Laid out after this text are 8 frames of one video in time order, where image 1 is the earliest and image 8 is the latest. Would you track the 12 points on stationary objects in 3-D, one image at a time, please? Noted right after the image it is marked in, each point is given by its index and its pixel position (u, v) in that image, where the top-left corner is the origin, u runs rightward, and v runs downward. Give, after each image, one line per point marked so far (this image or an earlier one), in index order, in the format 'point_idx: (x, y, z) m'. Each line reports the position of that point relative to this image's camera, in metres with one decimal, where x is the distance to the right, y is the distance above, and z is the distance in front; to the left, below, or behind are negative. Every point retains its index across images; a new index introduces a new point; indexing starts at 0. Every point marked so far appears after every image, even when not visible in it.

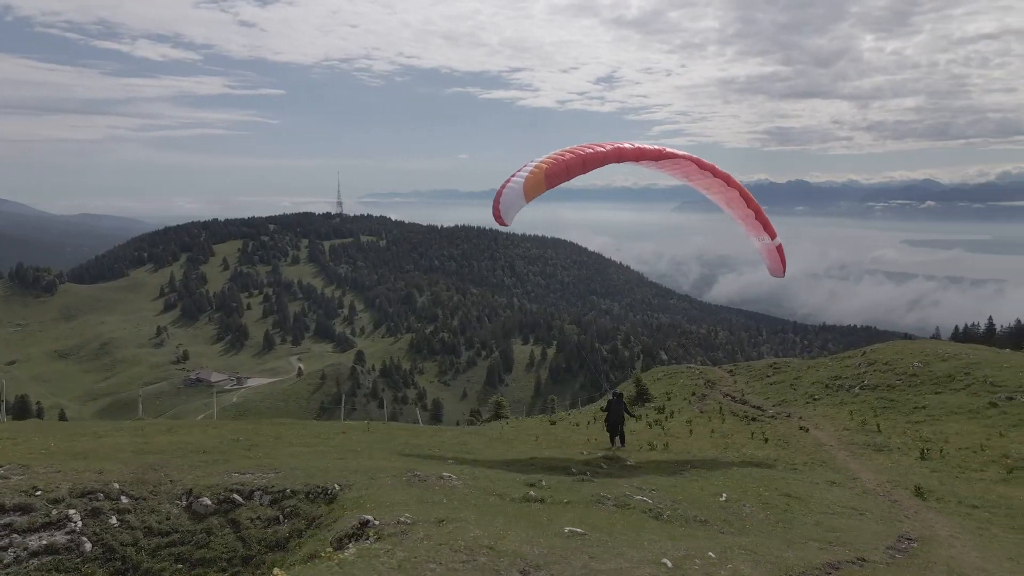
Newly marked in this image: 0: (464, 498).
0: (-0.7, -3.0, +8.9) m
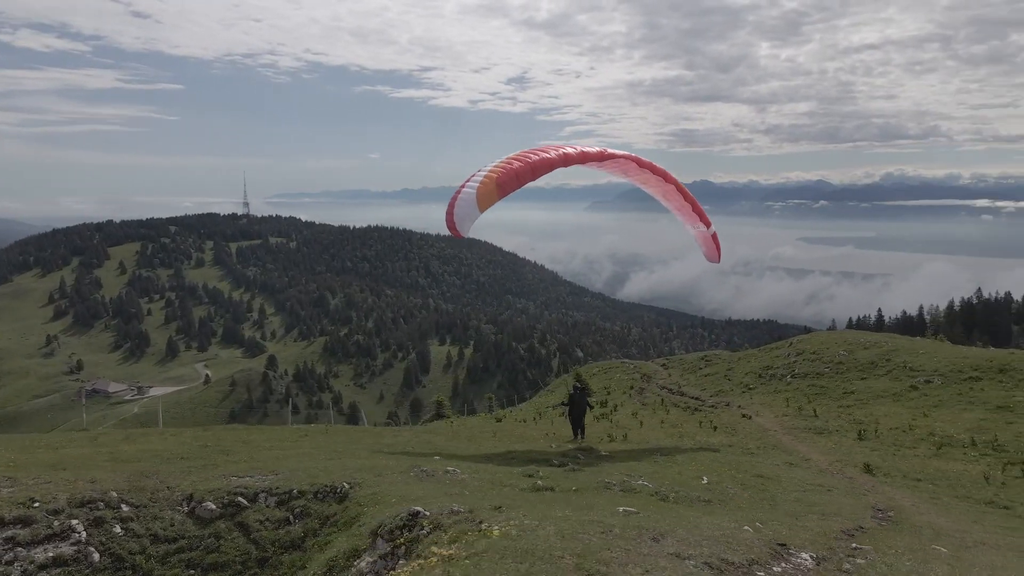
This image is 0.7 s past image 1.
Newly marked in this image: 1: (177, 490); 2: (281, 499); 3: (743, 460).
0: (-0.5, -3.0, +9.1) m
1: (-5.1, -3.1, +9.3) m
2: (-3.5, -3.2, +9.2) m
3: (+6.3, -4.7, +16.8) m
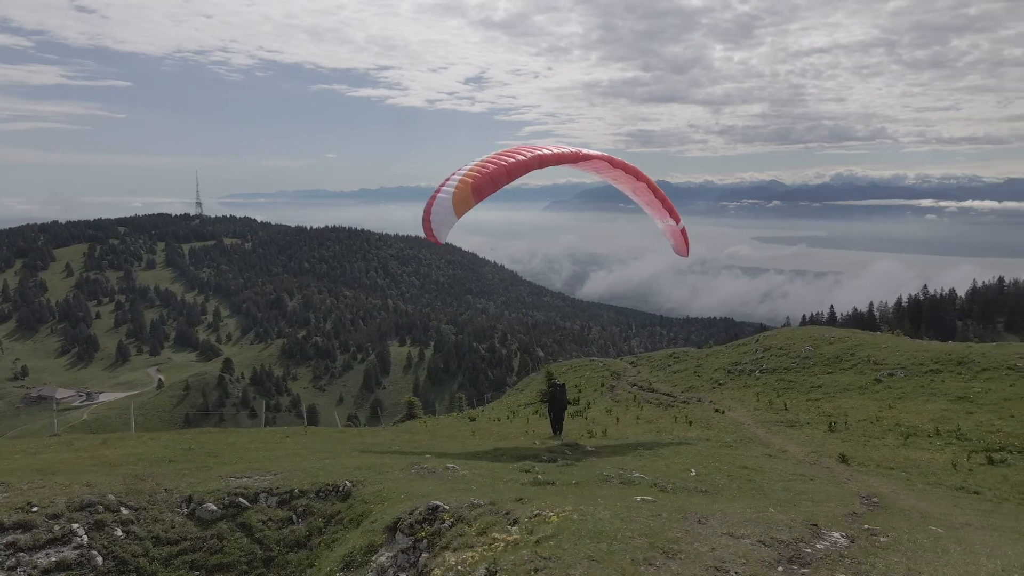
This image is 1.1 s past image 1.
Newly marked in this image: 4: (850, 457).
0: (-0.4, -2.9, +9.2) m
1: (-5.0, -3.0, +9.1) m
2: (-3.5, -3.2, +9.2) m
3: (+6.0, -4.6, +17.3) m
4: (+9.2, -4.6, +16.6) m
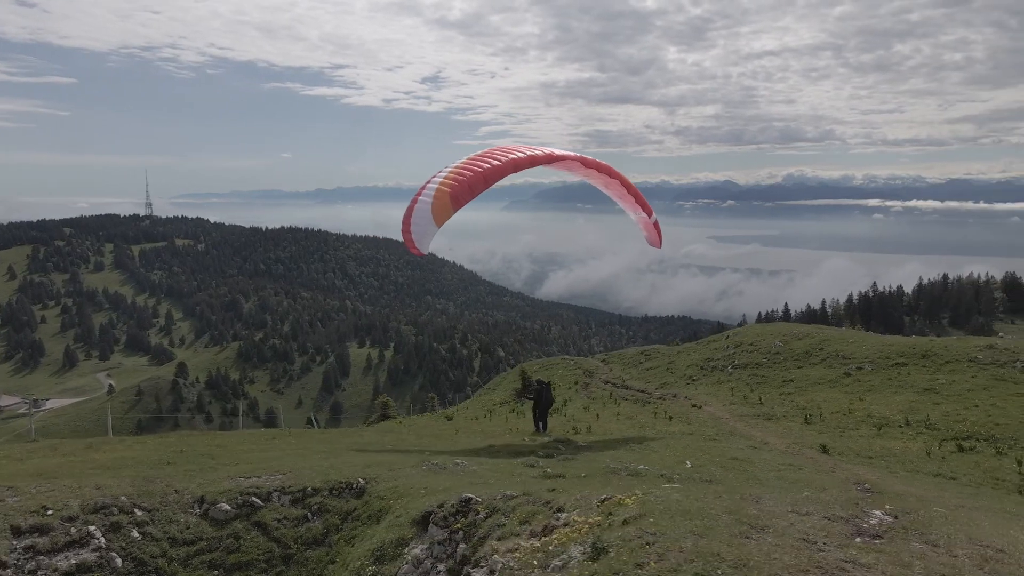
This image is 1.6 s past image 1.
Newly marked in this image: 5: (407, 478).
0: (-0.3, -2.9, +9.3) m
1: (-4.8, -3.0, +9.1) m
2: (-3.3, -3.1, +9.2) m
3: (+5.7, -4.6, +17.8) m
4: (+9.0, -4.5, +17.3) m
5: (-1.6, -2.9, +9.4) m
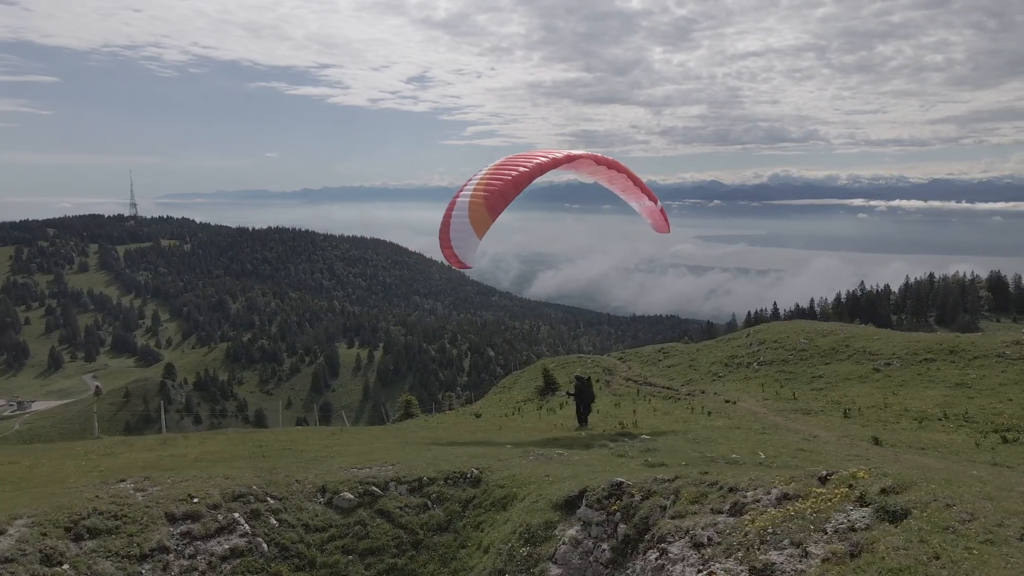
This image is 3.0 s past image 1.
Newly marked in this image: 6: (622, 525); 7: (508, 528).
0: (+1.4, -2.8, +9.7) m
1: (-3.1, -3.0, +9.4) m
2: (-1.6, -3.1, +9.5) m
3: (+7.4, -4.5, +18.1) m
4: (+10.7, -4.4, +17.6) m
5: (+0.1, -2.8, +9.7) m
6: (+1.1, -2.6, +6.6) m
7: (-0.1, -3.1, +7.9) m
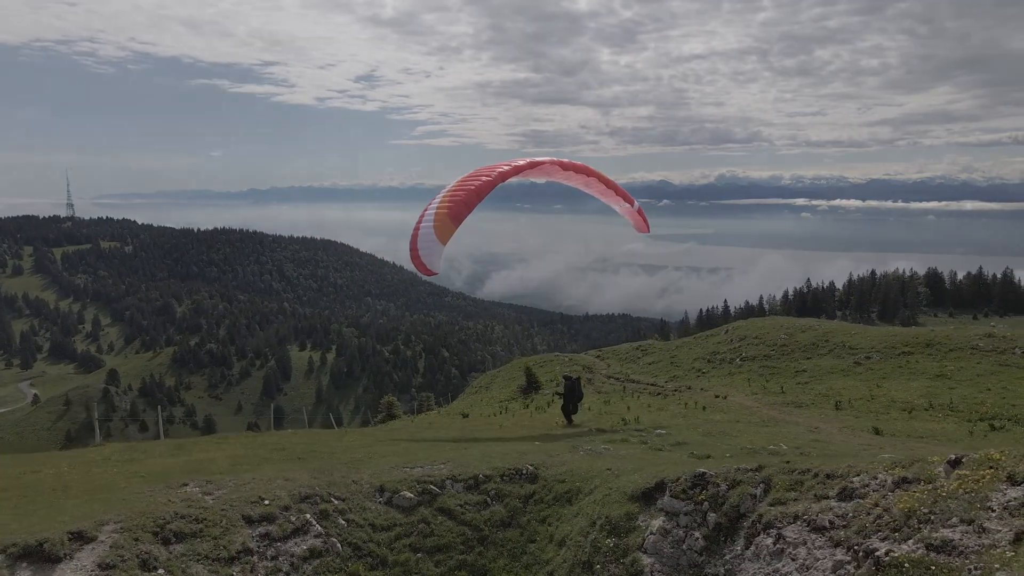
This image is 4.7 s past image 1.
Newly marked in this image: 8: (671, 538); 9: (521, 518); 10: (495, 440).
0: (+2.3, -2.8, +9.9) m
1: (-2.2, -3.0, +9.4) m
2: (-0.7, -3.1, +9.6) m
3: (+7.9, -4.4, +18.7) m
4: (+11.1, -4.2, +18.4) m
5: (+1.0, -2.8, +9.9) m
6: (+2.2, -2.5, +6.8) m
7: (+0.9, -3.1, +8.1) m
8: (+1.8, -2.8, +6.9) m
9: (+0.1, -3.4, +8.9) m
10: (-0.2, -3.4, +13.5) m
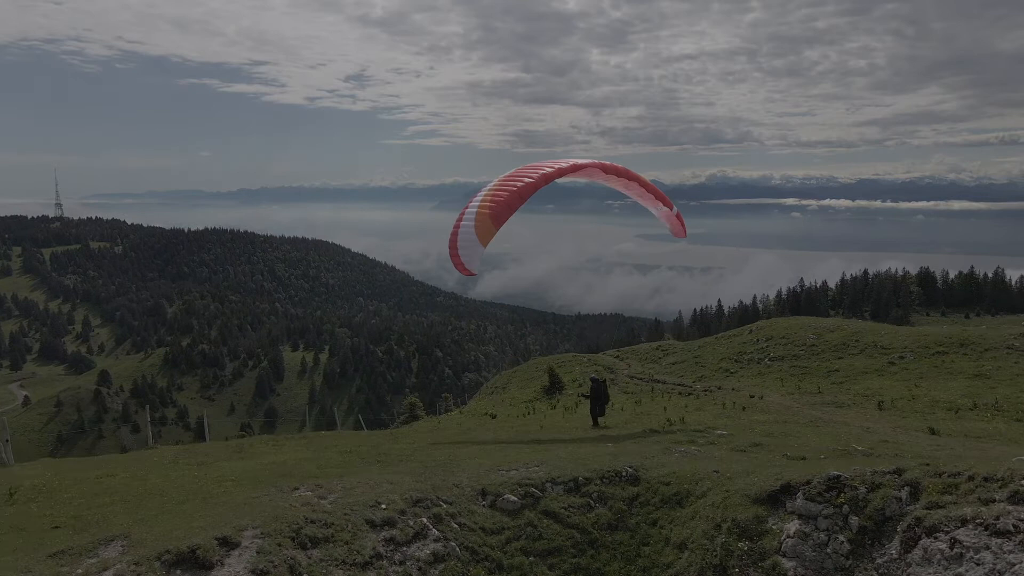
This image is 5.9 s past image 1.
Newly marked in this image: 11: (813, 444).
0: (+3.9, -2.8, +9.8) m
1: (-0.7, -3.0, +9.3) m
2: (+0.9, -3.1, +9.6) m
3: (+9.5, -4.4, +18.6) m
4: (+12.8, -4.2, +18.2) m
5: (+2.5, -2.8, +9.8) m
6: (+3.7, -2.6, +6.8) m
7: (+2.5, -3.1, +8.0) m
8: (+3.3, -2.8, +6.9) m
9: (+1.7, -3.4, +8.9) m
10: (+1.4, -3.4, +13.4) m
11: (+6.5, -3.3, +13.1) m
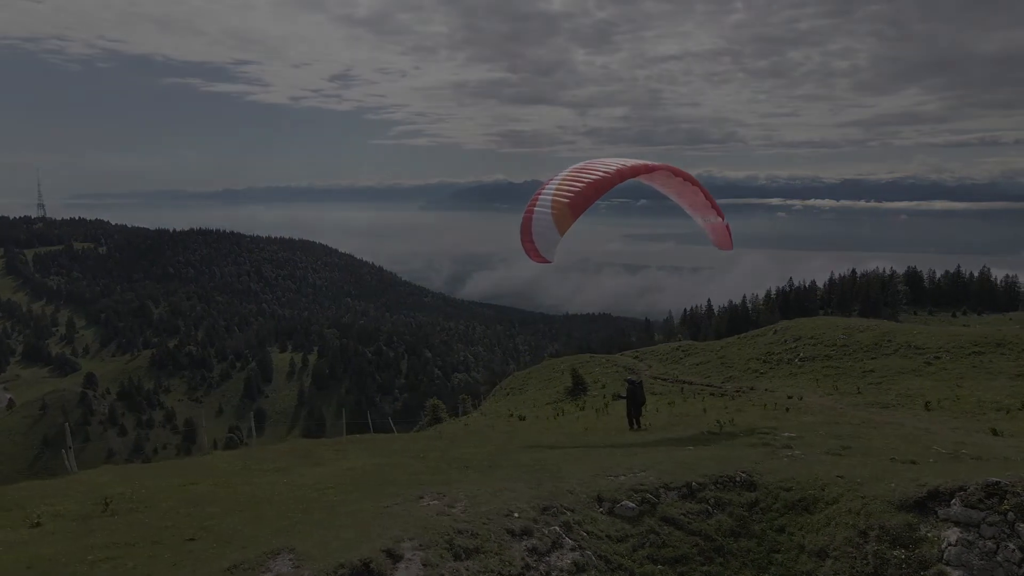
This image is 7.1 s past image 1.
0: (+5.6, -2.8, +9.7) m
1: (+1.1, -3.1, +9.2) m
2: (+2.6, -3.1, +9.4) m
3: (+11.3, -4.4, +18.4) m
4: (+14.5, -4.2, +18.1) m
5: (+4.3, -2.9, +9.7) m
6: (+5.5, -2.6, +6.6) m
7: (+4.2, -3.2, +7.9) m
8: (+5.1, -2.9, +6.7) m
9: (+3.5, -3.4, +8.7) m
10: (+3.2, -3.5, +13.3) m
11: (+8.3, -3.3, +12.9) m
